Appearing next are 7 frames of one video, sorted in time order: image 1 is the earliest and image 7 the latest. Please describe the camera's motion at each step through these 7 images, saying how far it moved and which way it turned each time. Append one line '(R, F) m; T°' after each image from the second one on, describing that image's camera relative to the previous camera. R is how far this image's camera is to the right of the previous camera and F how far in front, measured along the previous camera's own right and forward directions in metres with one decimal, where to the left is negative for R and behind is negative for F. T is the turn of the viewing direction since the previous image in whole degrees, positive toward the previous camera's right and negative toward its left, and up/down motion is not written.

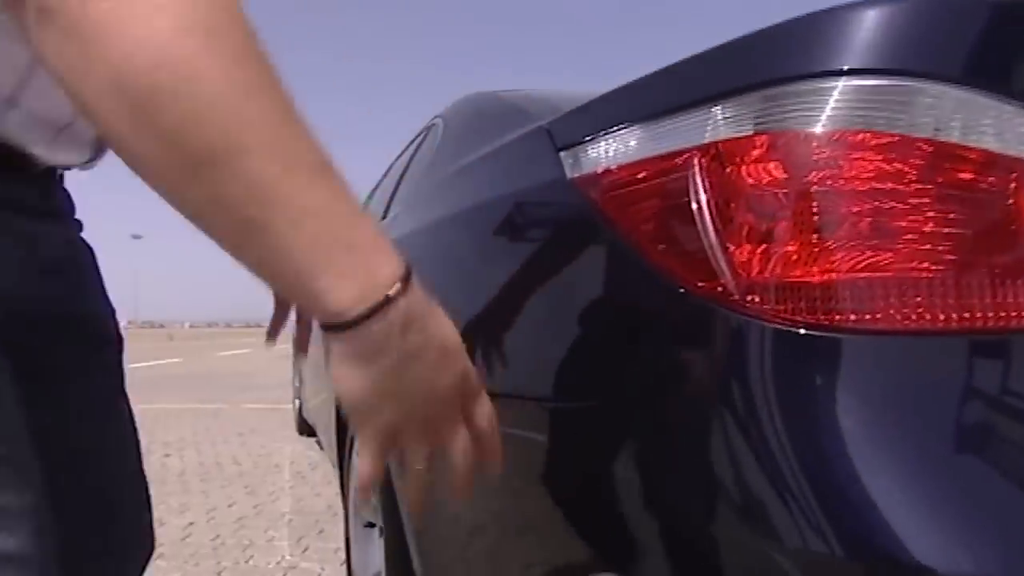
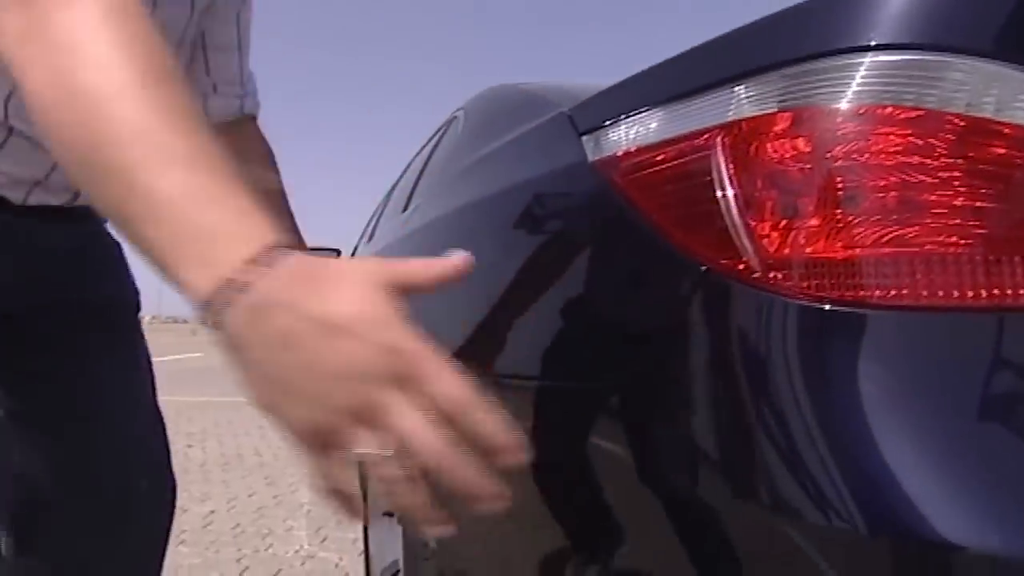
(0.0, 0.0) m; -1°
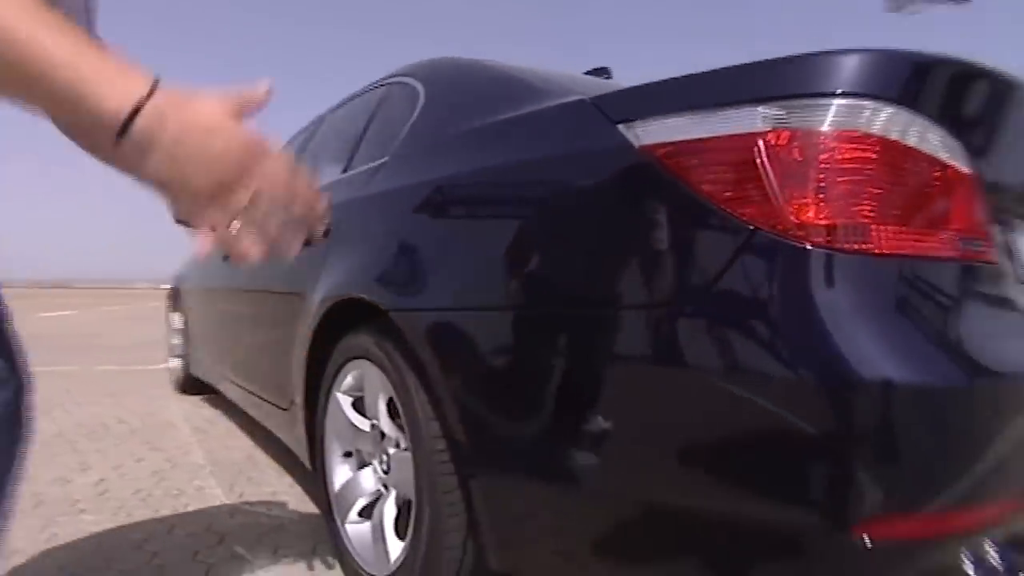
(-0.4, -0.2) m; +14°
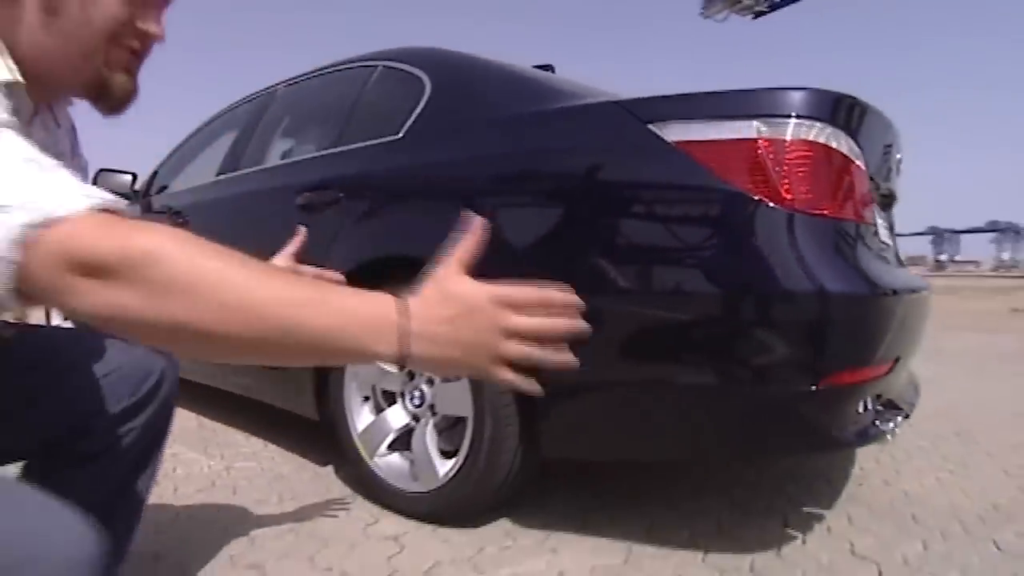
(-0.6, -0.4) m; +15°
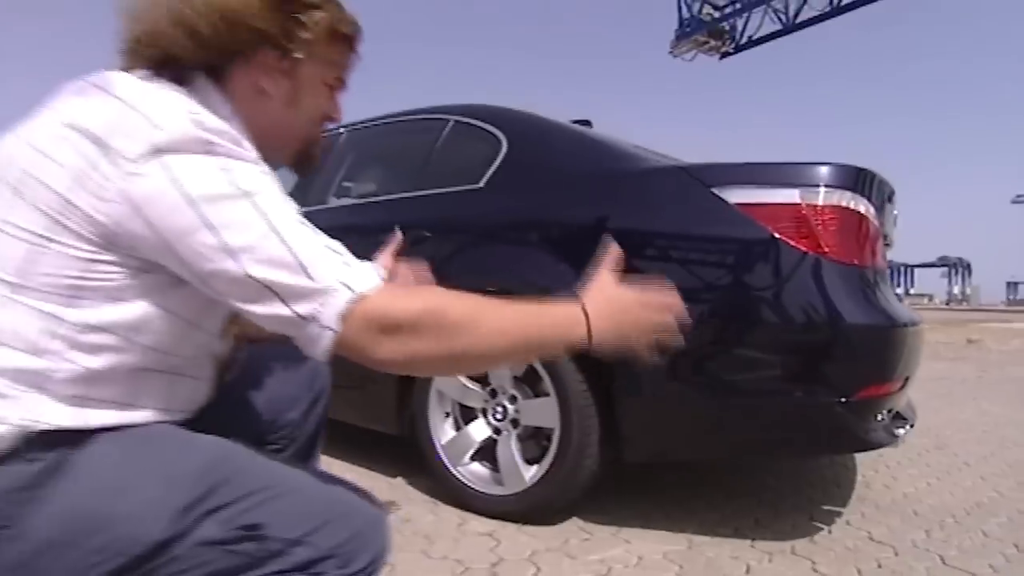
(-0.4, -0.4) m; +3°
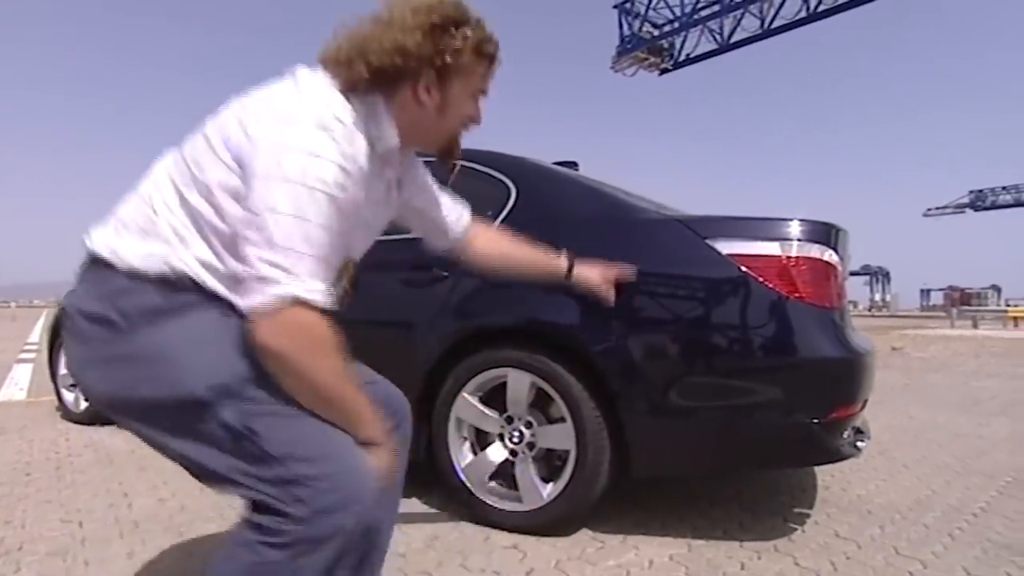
(-0.3, -0.3) m; +5°
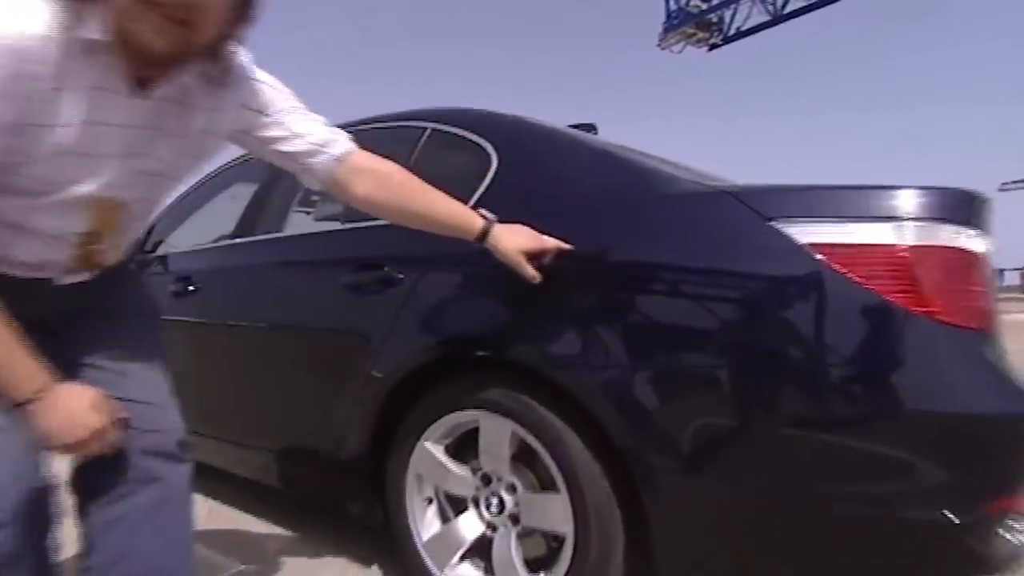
(+0.2, +0.9) m; -4°
